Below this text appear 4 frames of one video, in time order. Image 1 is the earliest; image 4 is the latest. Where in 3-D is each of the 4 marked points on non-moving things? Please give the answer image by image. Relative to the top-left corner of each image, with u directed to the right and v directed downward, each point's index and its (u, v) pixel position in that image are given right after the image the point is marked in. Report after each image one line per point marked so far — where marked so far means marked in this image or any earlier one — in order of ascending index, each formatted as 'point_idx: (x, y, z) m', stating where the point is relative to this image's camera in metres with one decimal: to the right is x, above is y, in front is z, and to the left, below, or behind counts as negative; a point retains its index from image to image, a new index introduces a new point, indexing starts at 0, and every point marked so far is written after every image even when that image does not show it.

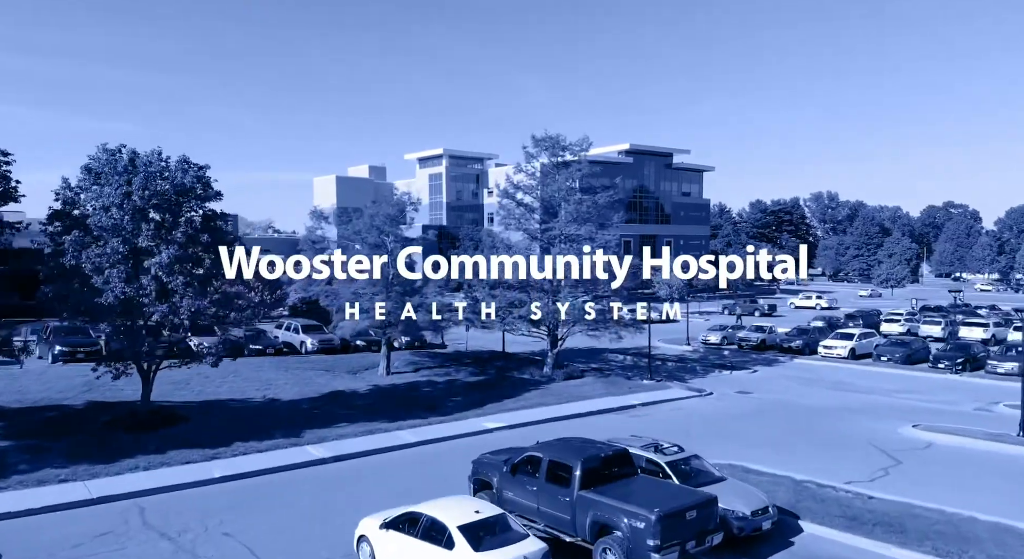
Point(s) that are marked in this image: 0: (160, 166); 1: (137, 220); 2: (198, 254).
0: (-8.1, +2.6, +19.8) m
1: (-8.4, +1.3, +19.1) m
2: (-7.3, +0.6, +19.7) m
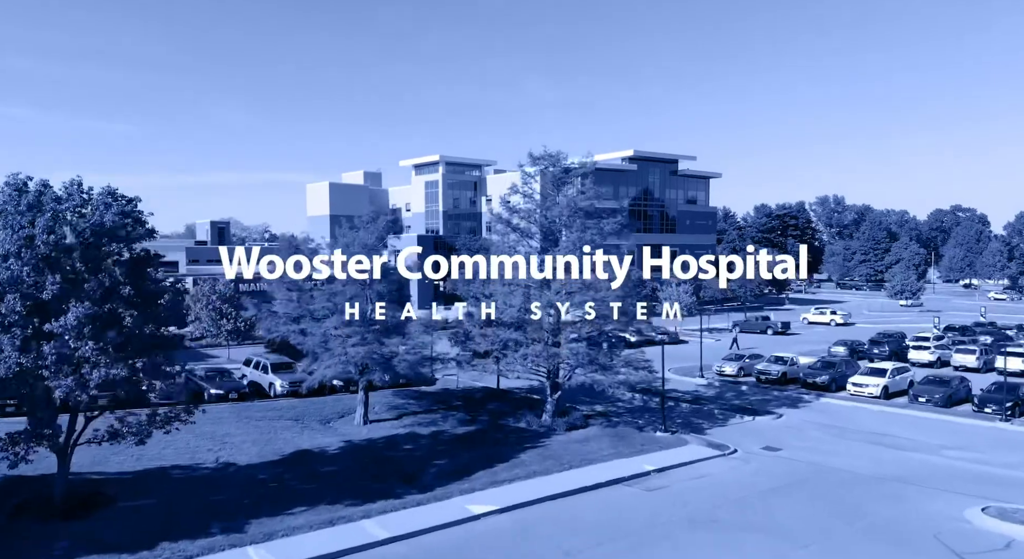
0: (-8.3, +1.5, +16.3) m
1: (-8.6, +0.2, +15.5) m
2: (-7.4, -0.6, +16.2) m
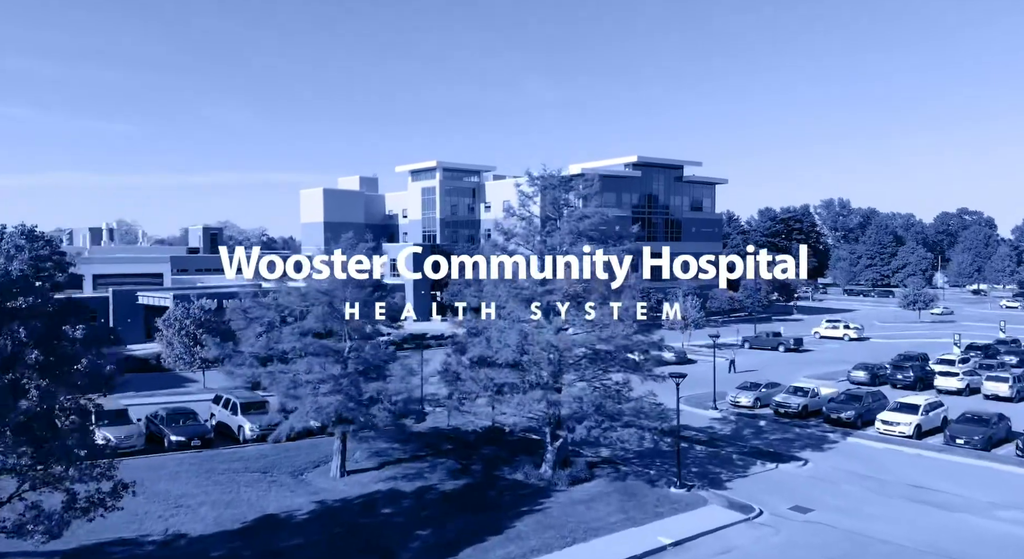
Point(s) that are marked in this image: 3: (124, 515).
0: (-8.4, +0.5, +13.4) m
1: (-8.7, -0.8, +12.6) m
2: (-7.6, -1.6, +13.3) m
3: (-8.9, -5.4, +19.7) m
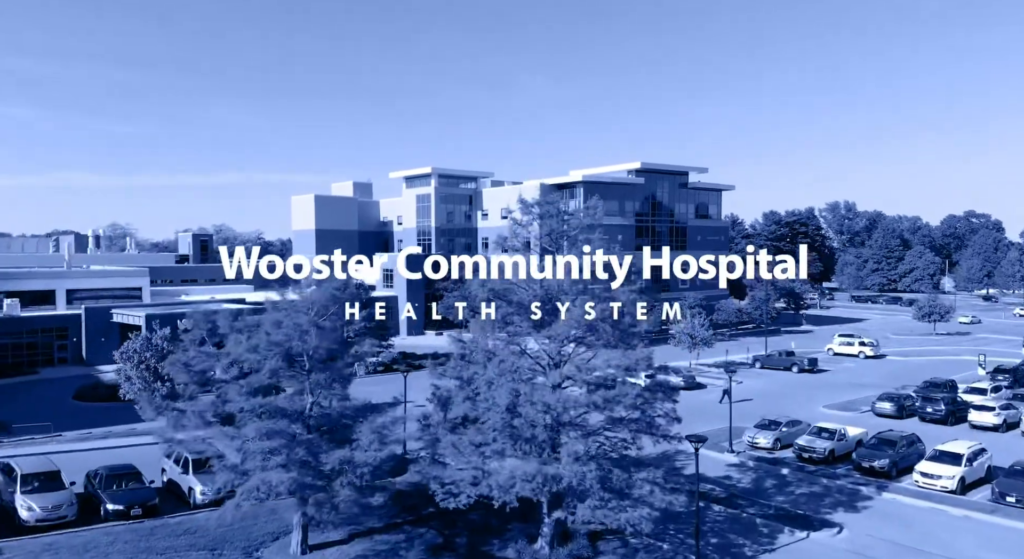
0: (-8.7, -0.6, +10.0) m
1: (-9.0, -1.9, +9.3) m
2: (-7.8, -2.6, +9.9) m
3: (-9.2, -6.5, +16.3) m
